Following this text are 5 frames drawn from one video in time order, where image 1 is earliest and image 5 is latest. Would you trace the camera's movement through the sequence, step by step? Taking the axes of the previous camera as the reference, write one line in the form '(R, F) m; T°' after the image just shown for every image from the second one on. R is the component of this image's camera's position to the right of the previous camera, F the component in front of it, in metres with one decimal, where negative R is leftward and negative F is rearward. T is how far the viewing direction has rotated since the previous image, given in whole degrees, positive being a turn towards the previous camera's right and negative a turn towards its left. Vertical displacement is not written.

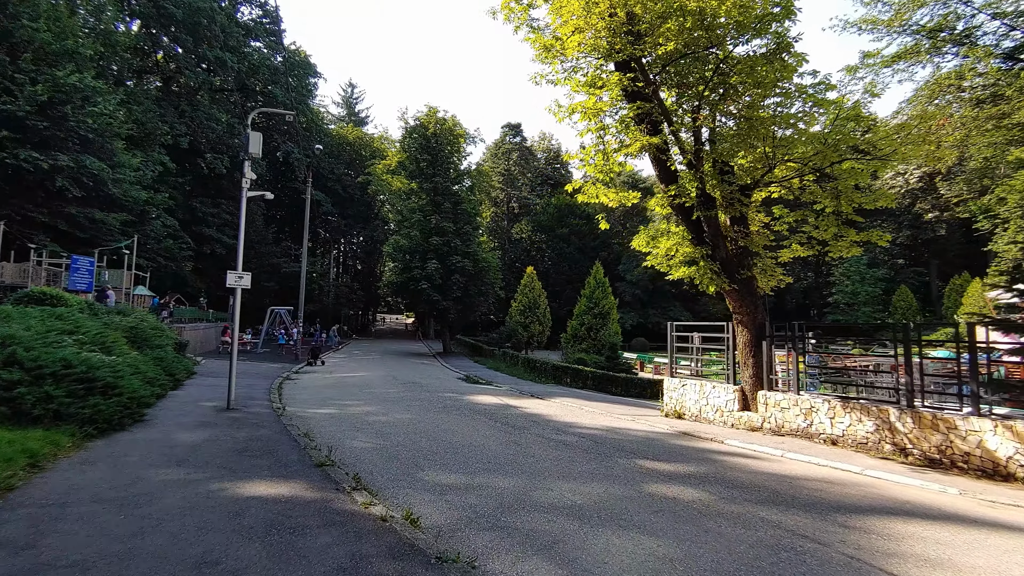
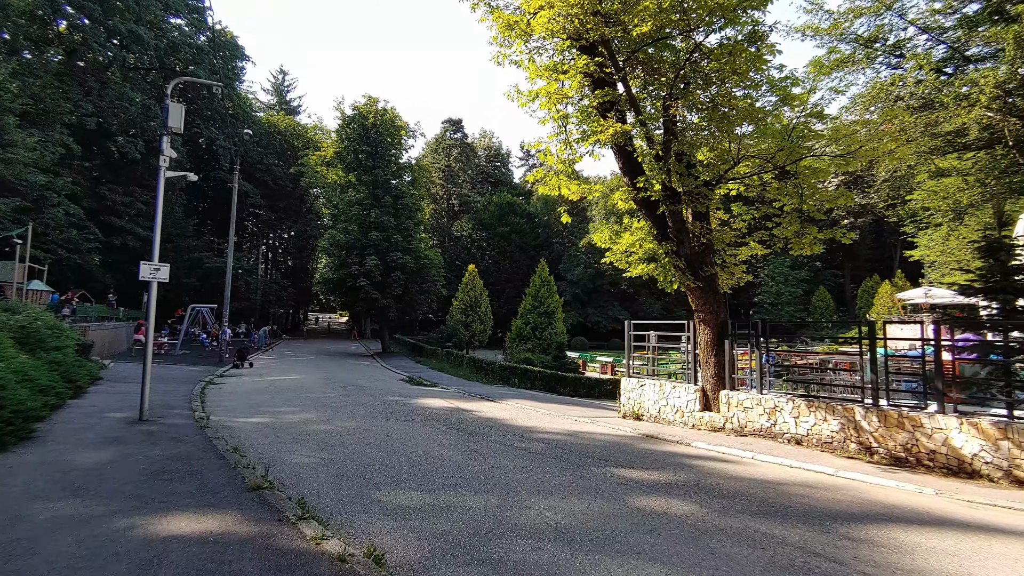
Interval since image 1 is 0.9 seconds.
(-0.4, +0.8) m; +7°
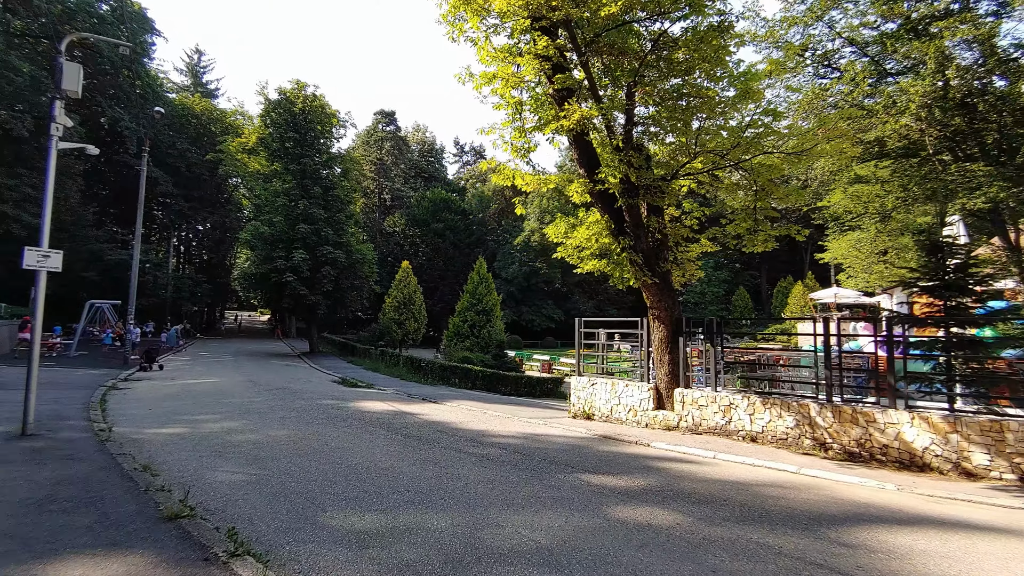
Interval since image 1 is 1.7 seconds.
(-0.4, +0.7) m; +7°
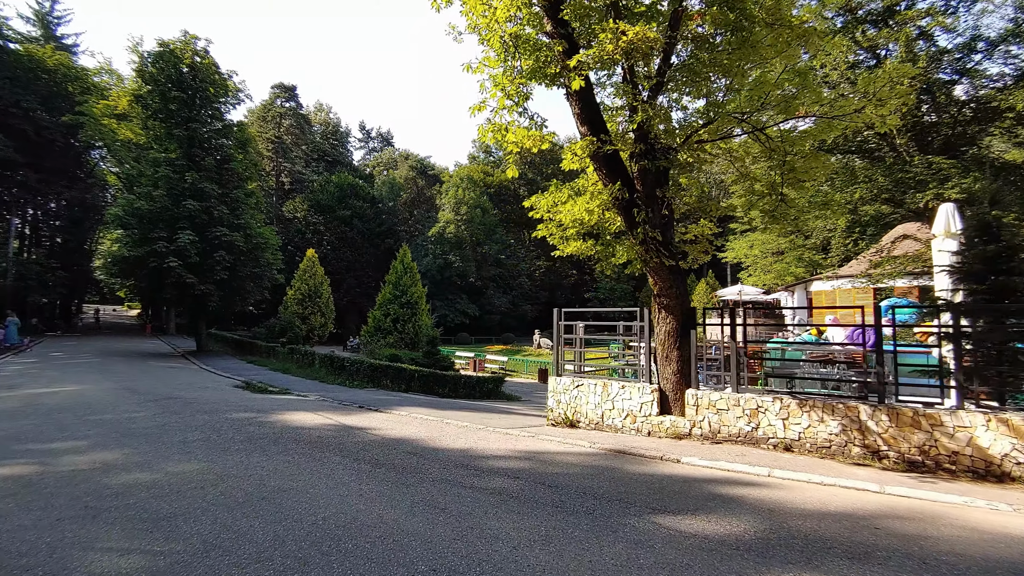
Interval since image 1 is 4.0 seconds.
(-1.4, +2.3) m; +10°
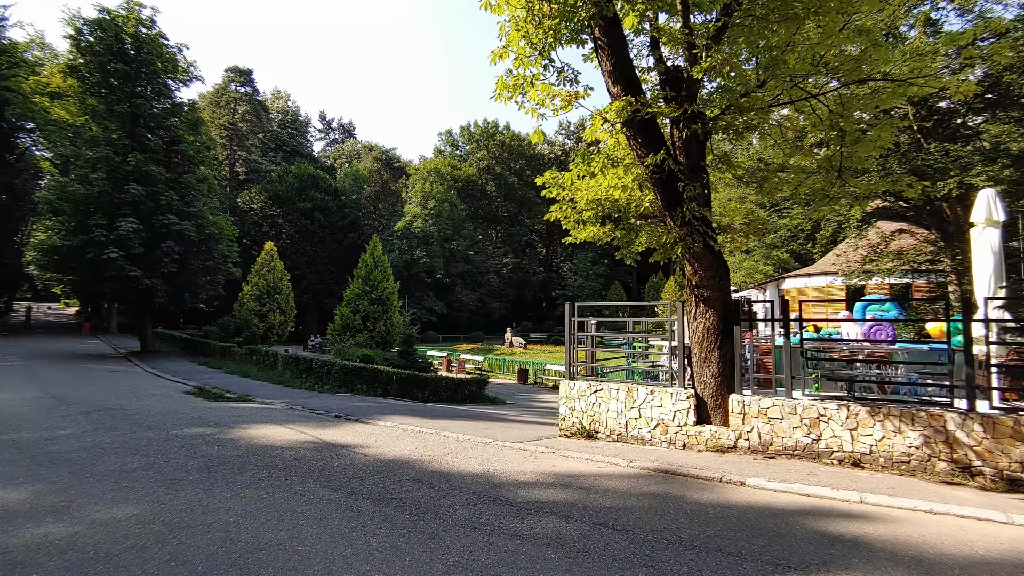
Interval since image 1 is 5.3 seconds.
(-0.8, +1.5) m; +4°
